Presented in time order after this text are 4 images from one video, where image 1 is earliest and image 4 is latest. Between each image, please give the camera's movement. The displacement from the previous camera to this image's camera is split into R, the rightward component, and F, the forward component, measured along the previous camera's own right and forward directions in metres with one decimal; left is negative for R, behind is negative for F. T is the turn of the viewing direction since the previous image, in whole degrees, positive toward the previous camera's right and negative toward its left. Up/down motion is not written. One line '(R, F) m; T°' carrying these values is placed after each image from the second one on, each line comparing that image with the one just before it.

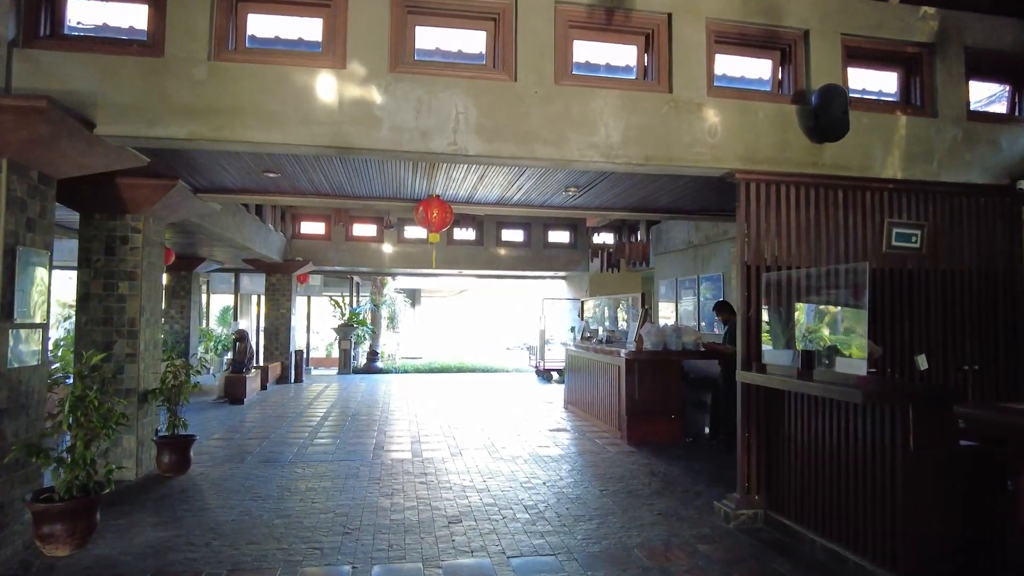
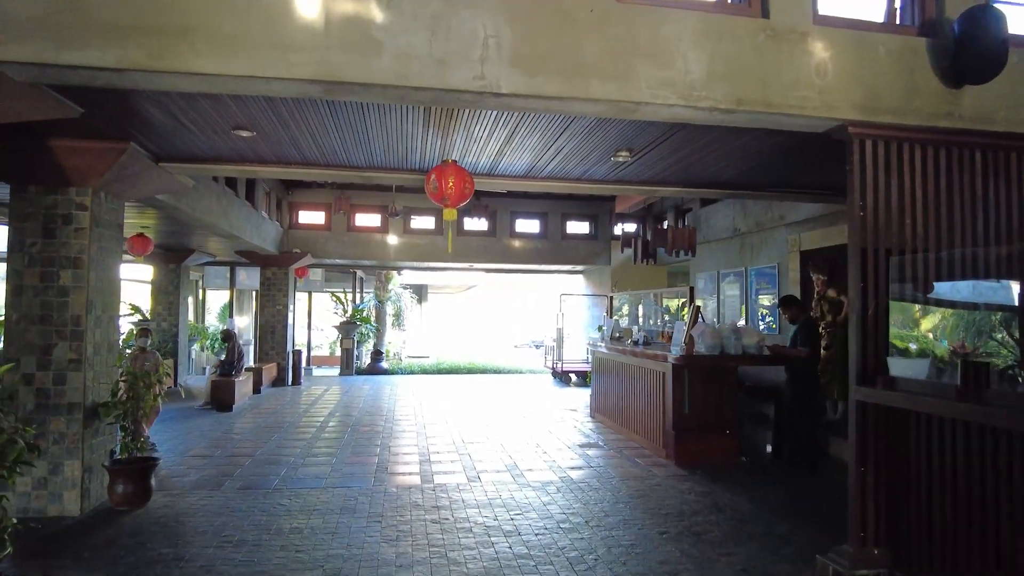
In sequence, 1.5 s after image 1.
(-0.2, +1.1) m; 0°
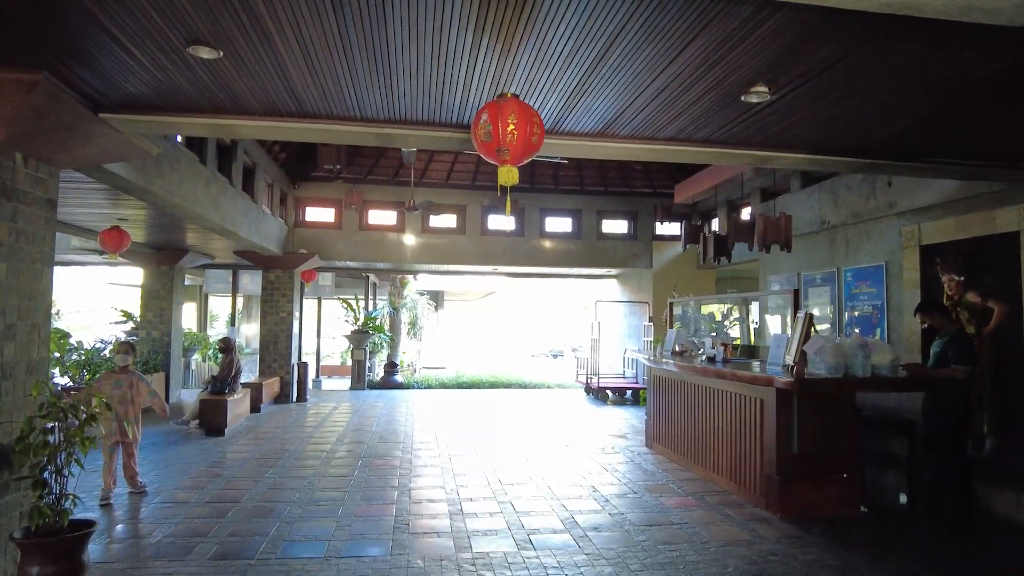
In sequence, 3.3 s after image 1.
(-0.3, +1.3) m; -1°
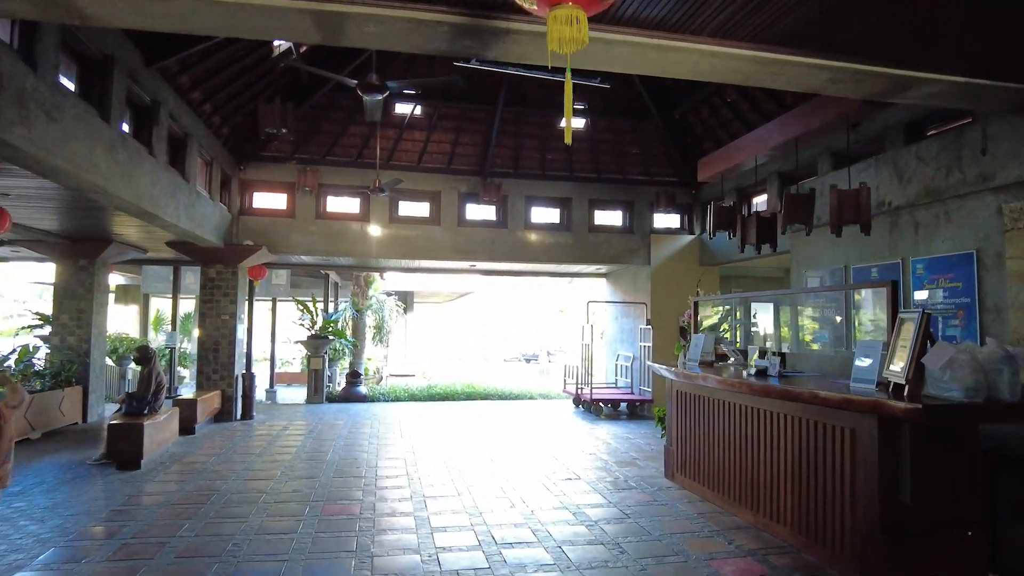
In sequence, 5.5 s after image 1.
(-0.2, +1.4) m; +3°
